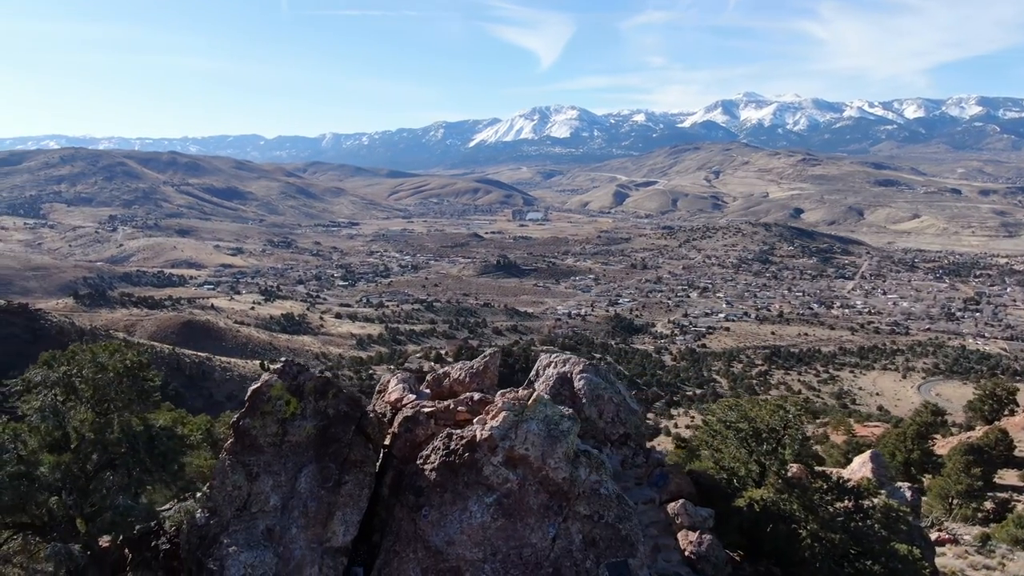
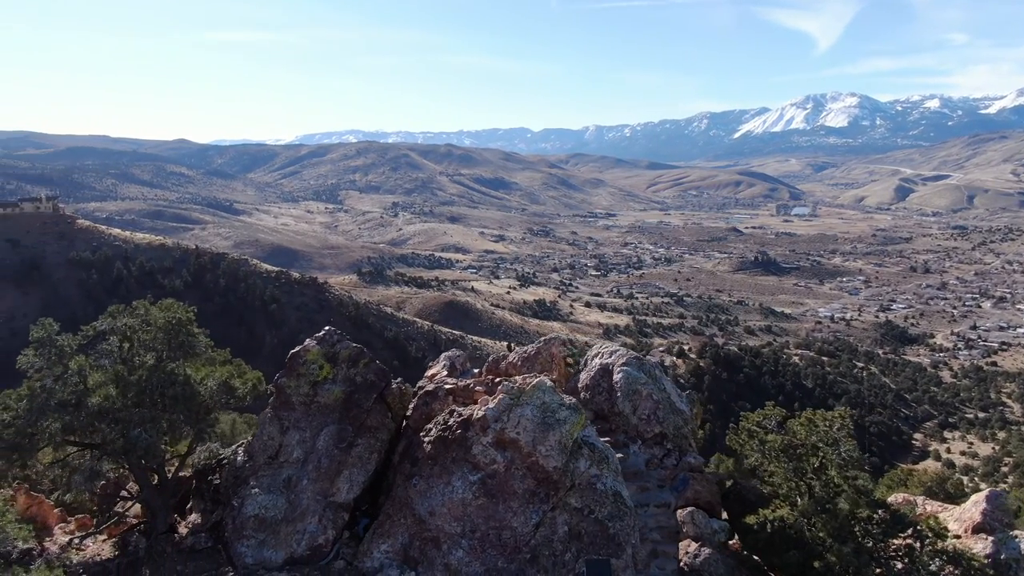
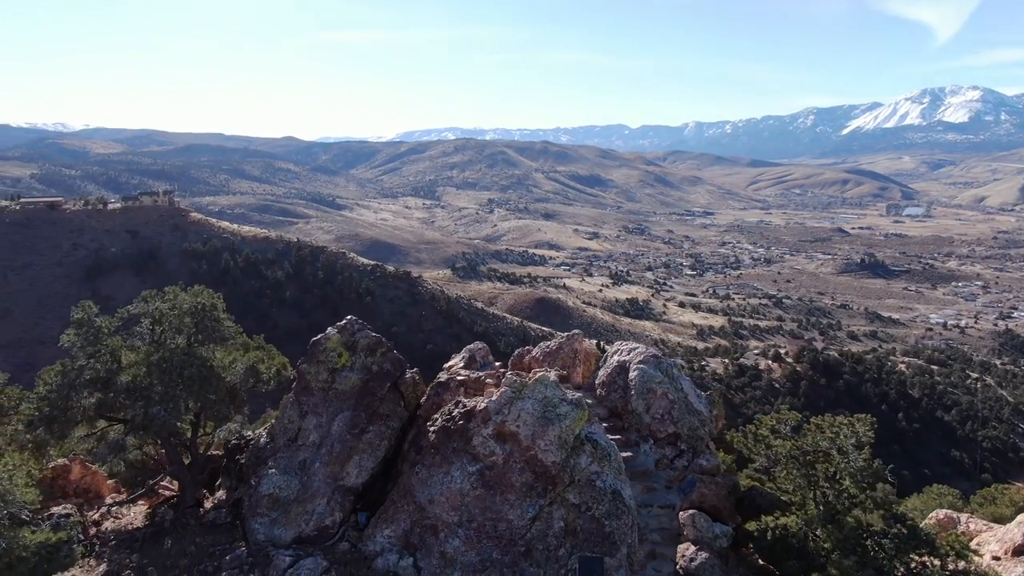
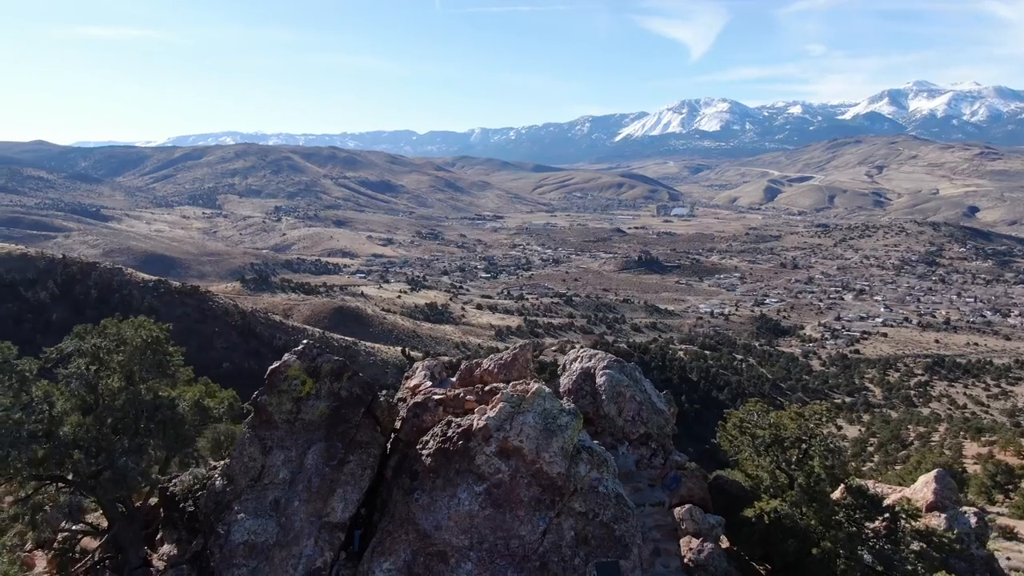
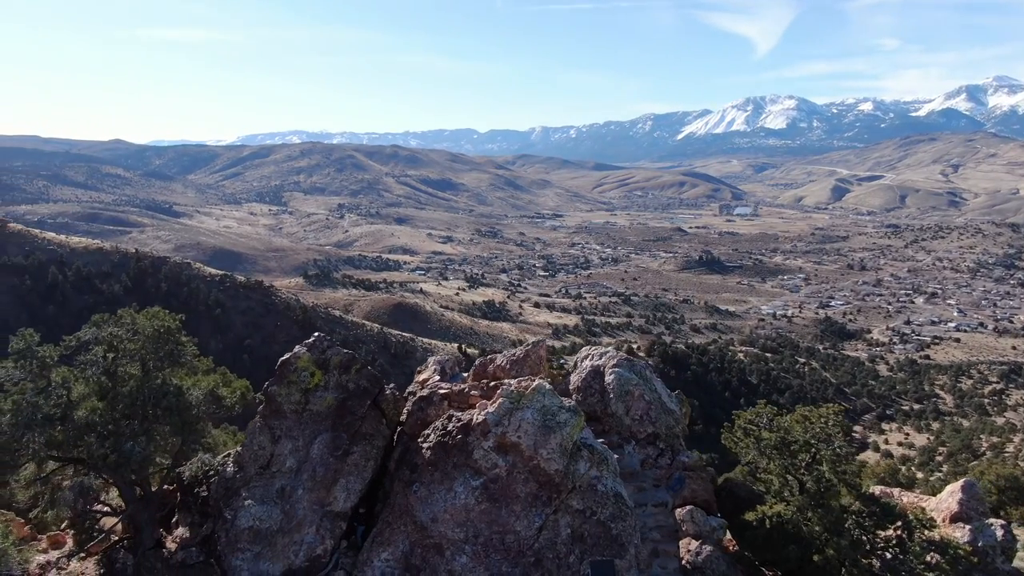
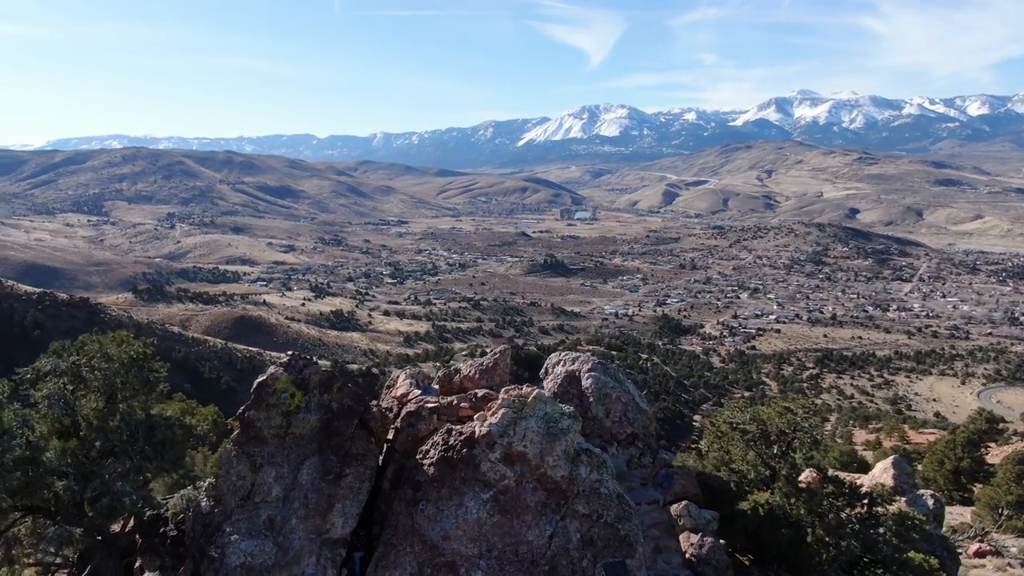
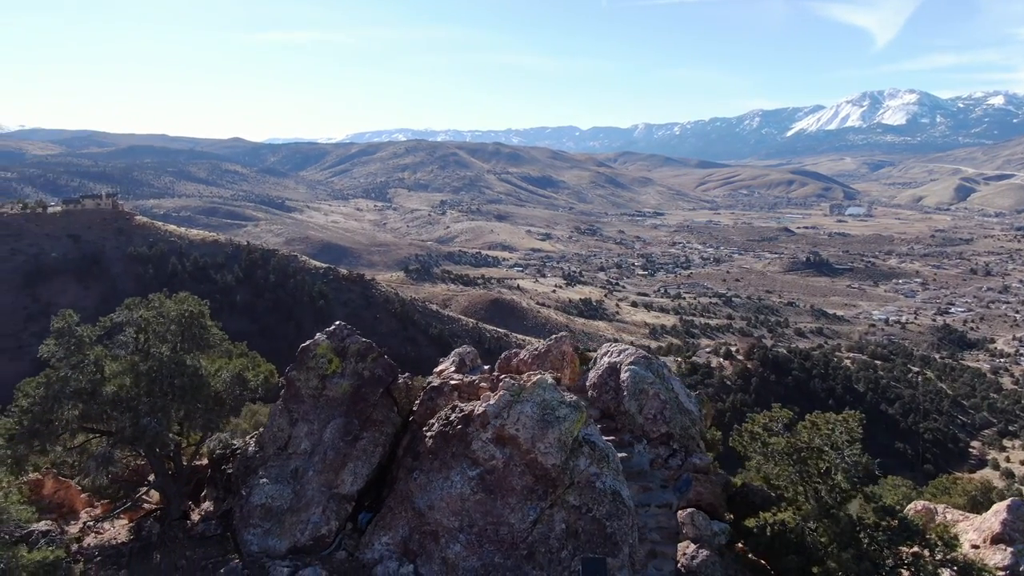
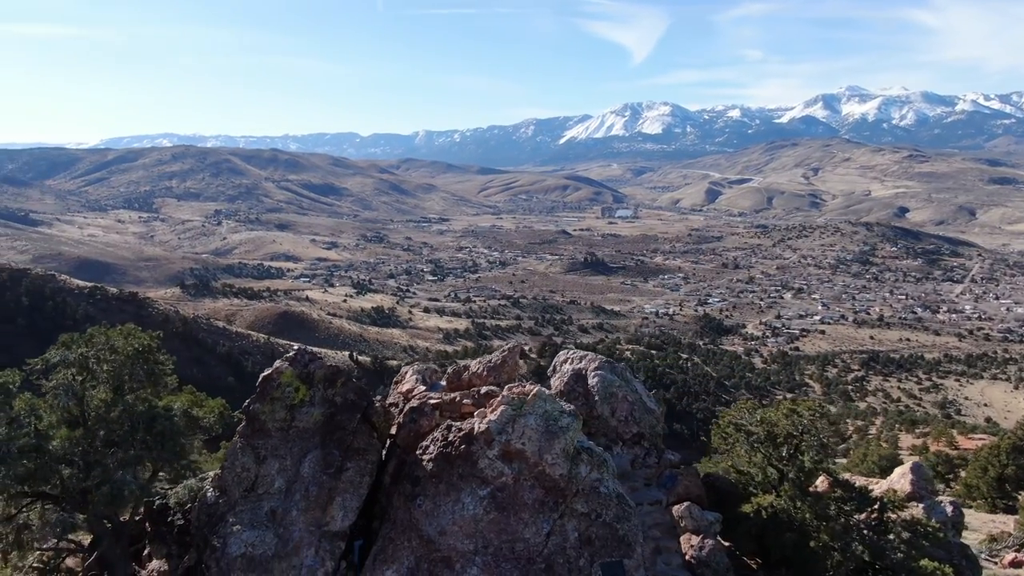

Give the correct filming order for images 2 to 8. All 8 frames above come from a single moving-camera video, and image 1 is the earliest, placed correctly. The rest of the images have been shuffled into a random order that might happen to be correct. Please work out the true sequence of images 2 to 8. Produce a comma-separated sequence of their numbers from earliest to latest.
6, 8, 4, 5, 2, 7, 3
